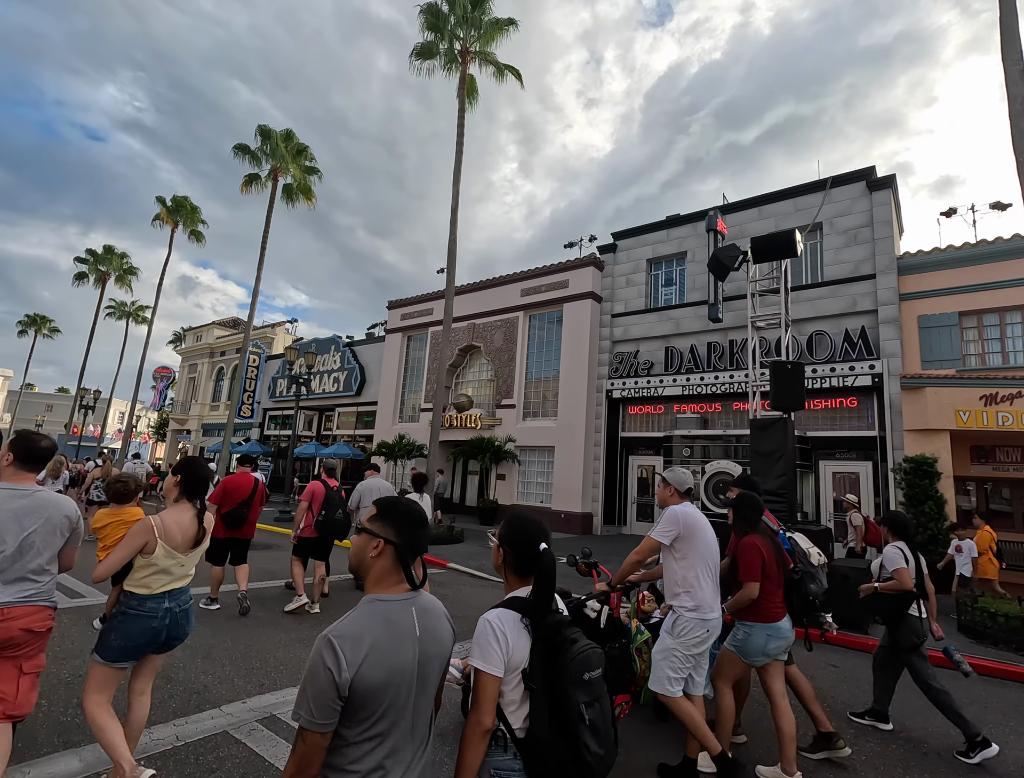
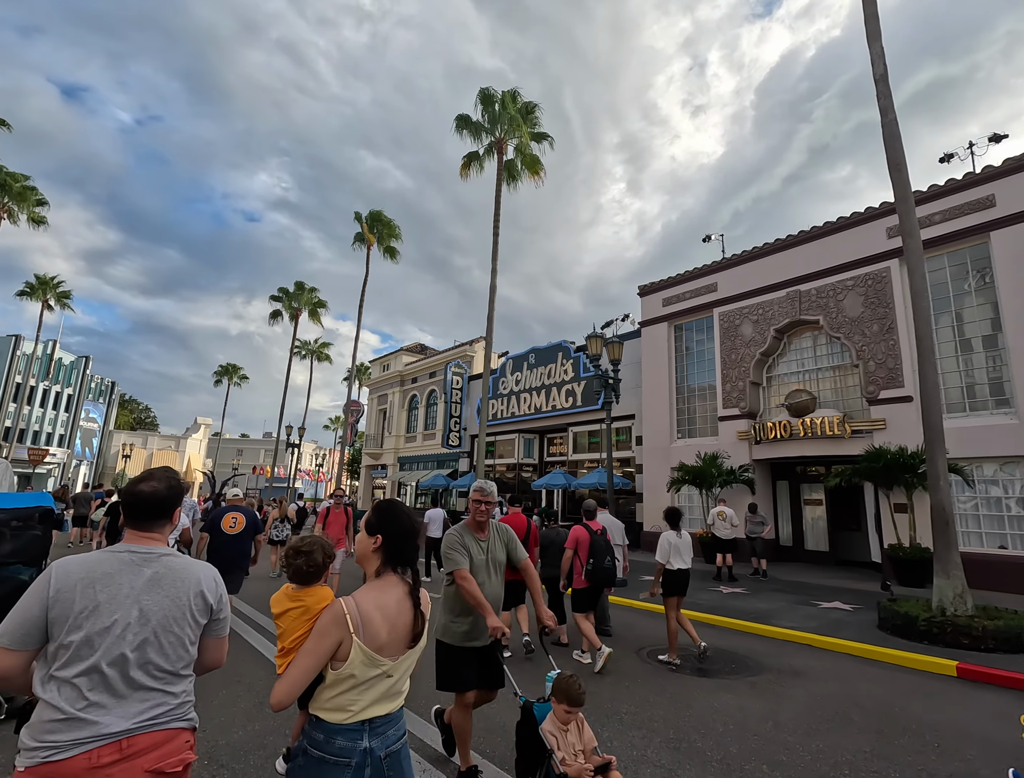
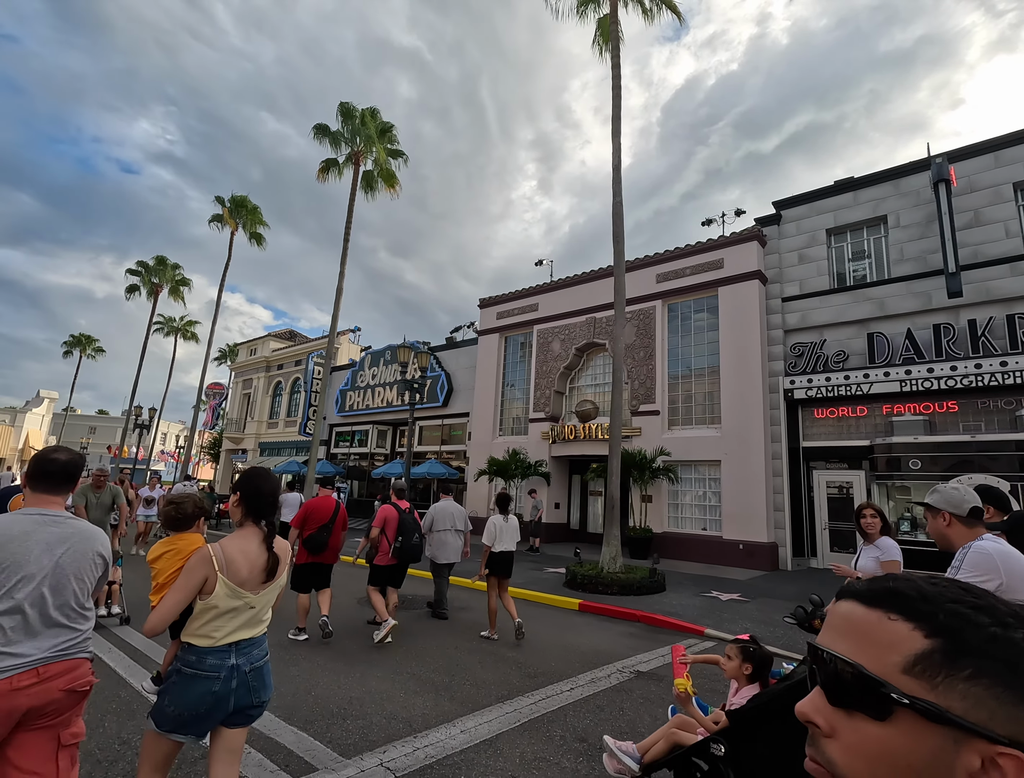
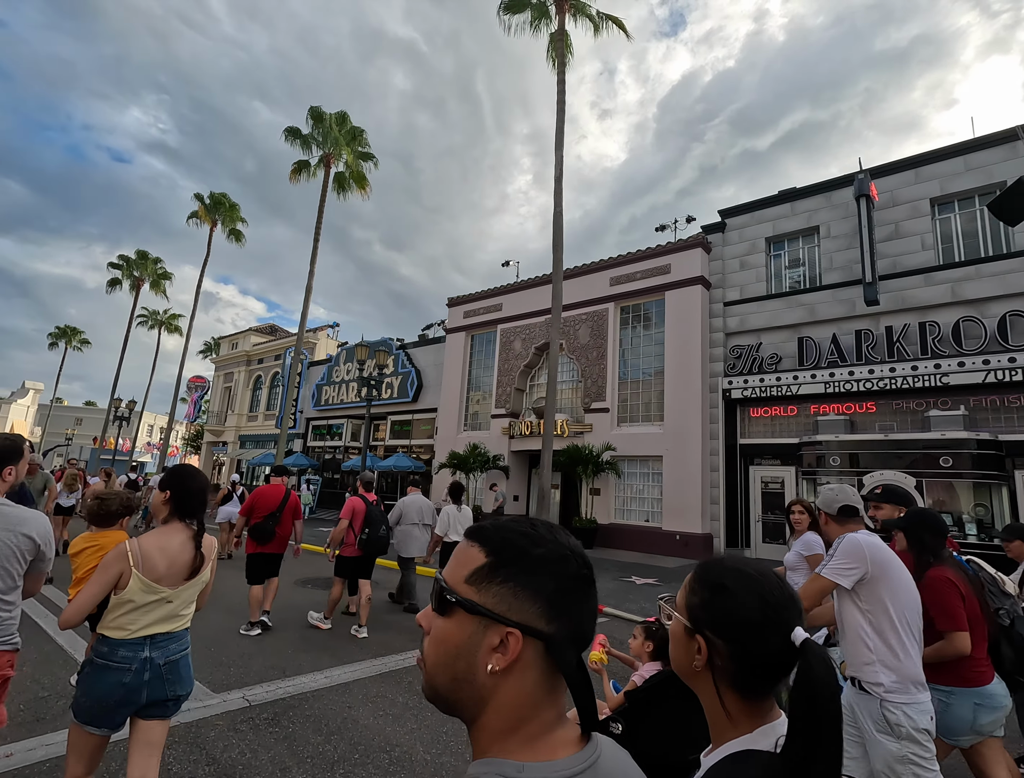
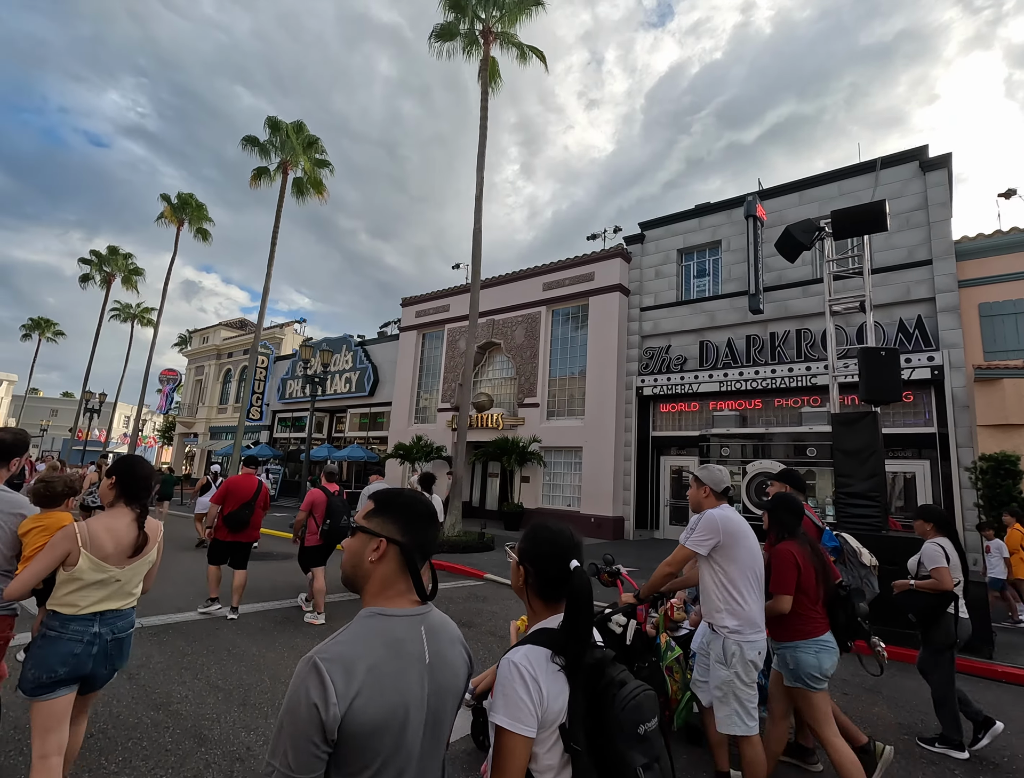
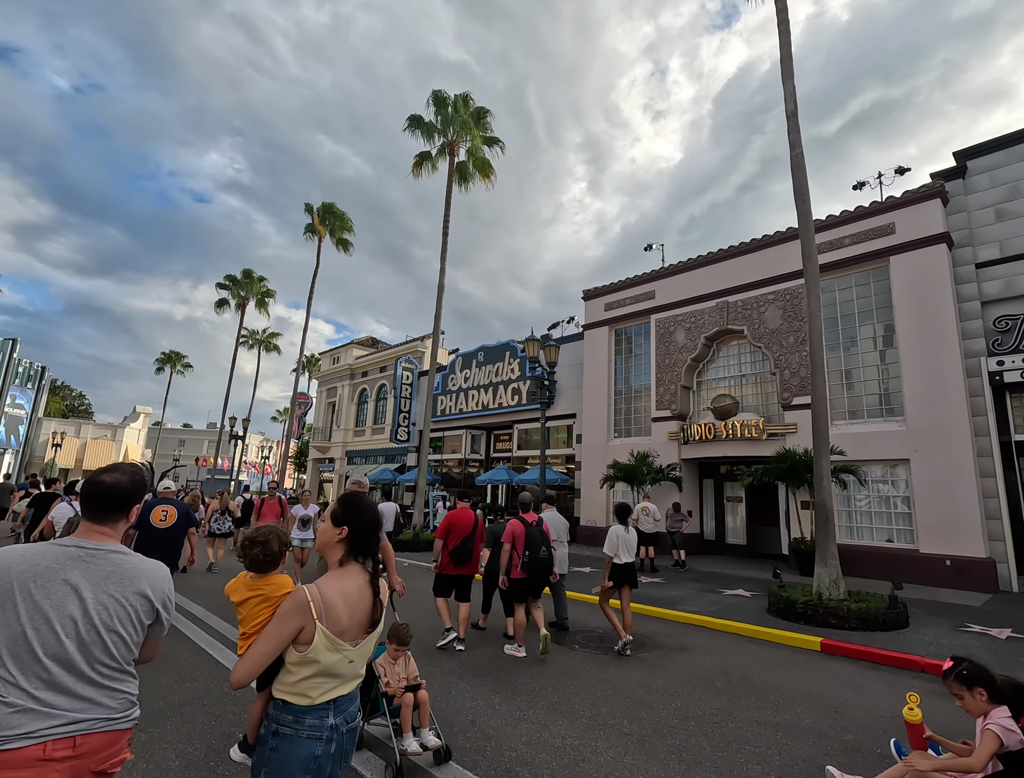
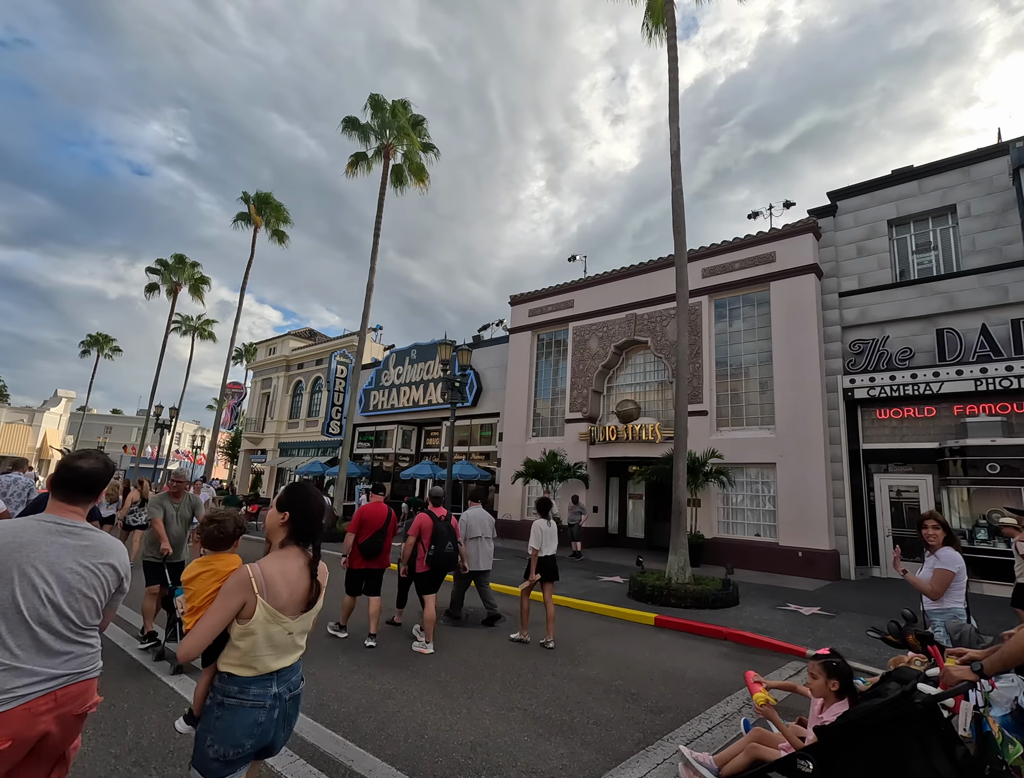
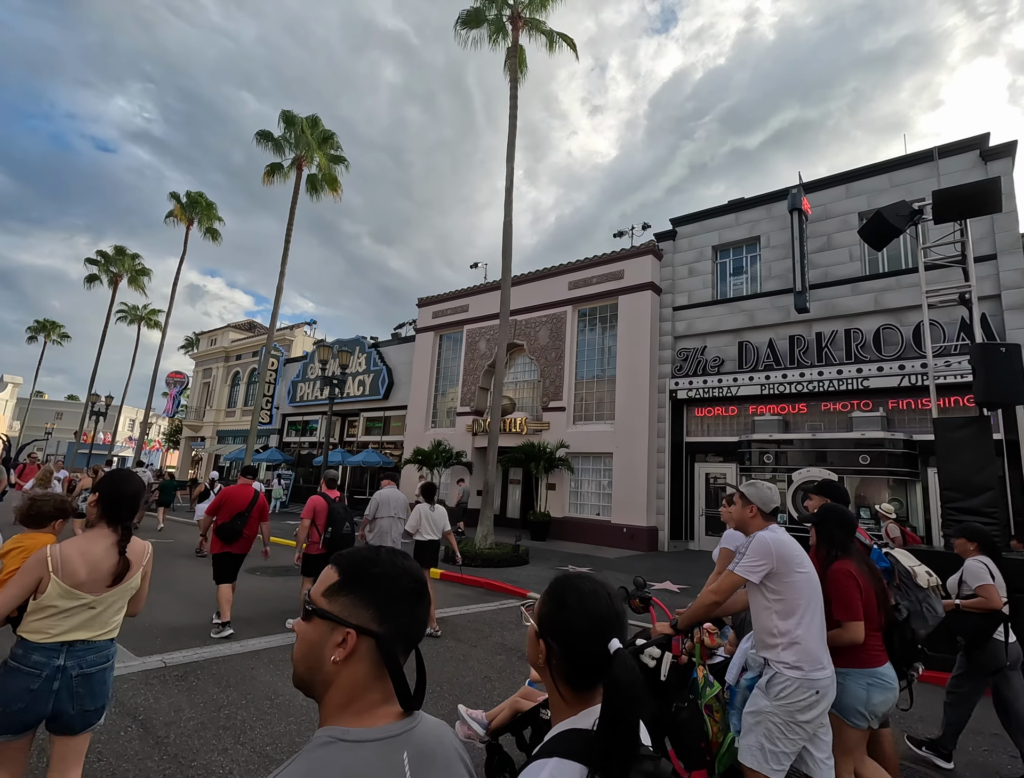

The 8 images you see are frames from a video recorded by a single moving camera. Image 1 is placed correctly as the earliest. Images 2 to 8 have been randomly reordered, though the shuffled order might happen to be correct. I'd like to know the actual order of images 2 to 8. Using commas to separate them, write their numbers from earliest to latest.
5, 8, 4, 3, 7, 6, 2
